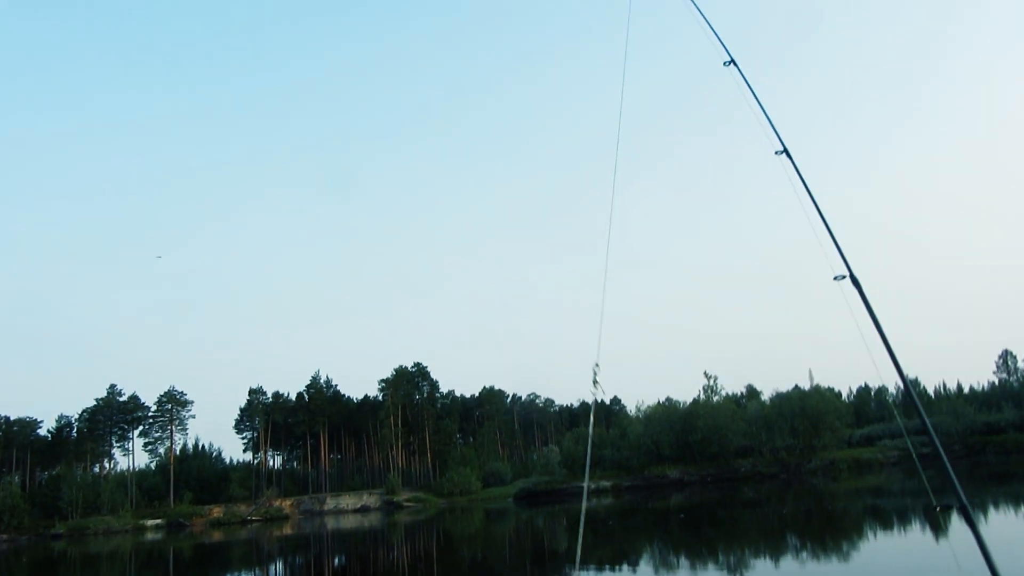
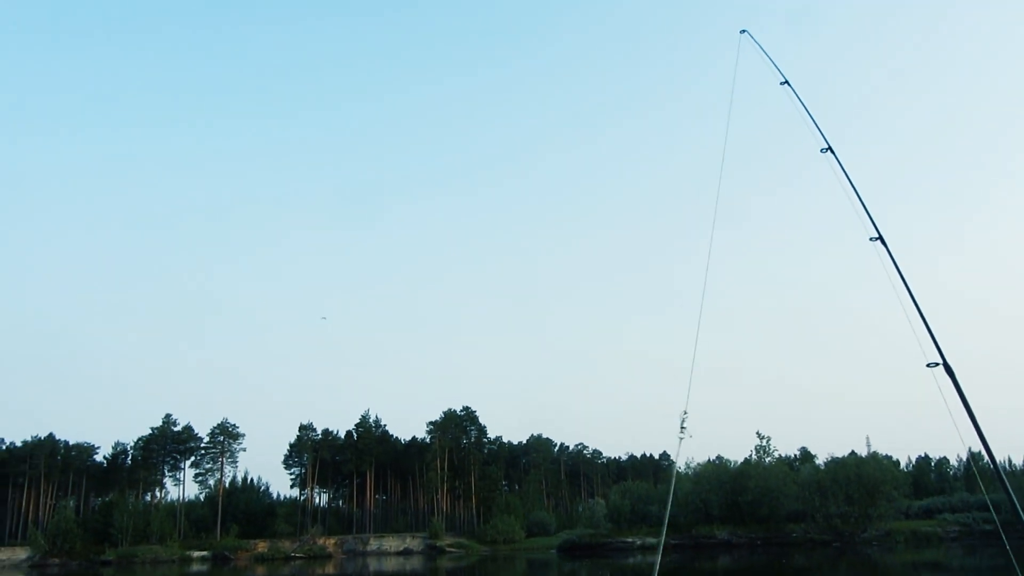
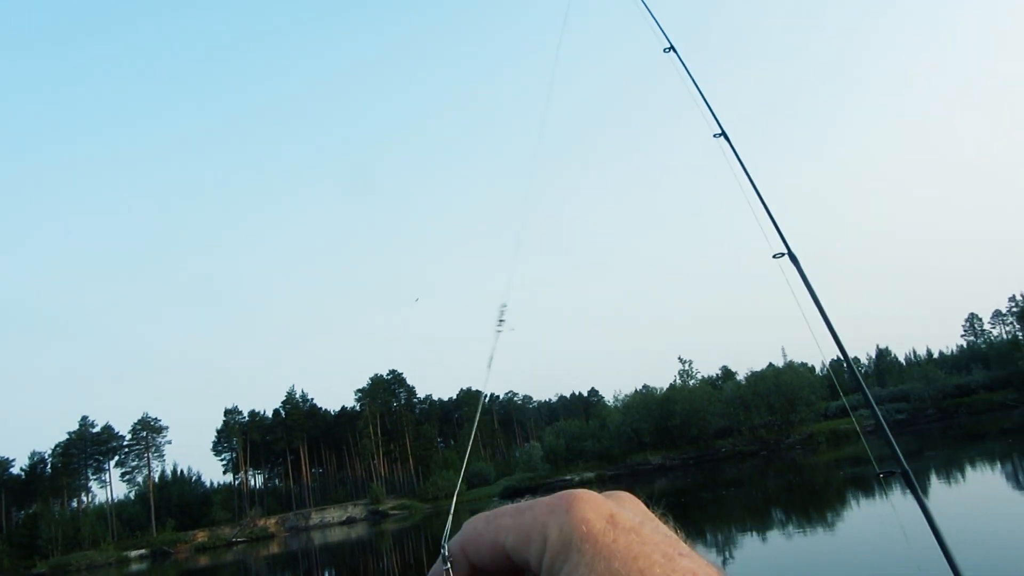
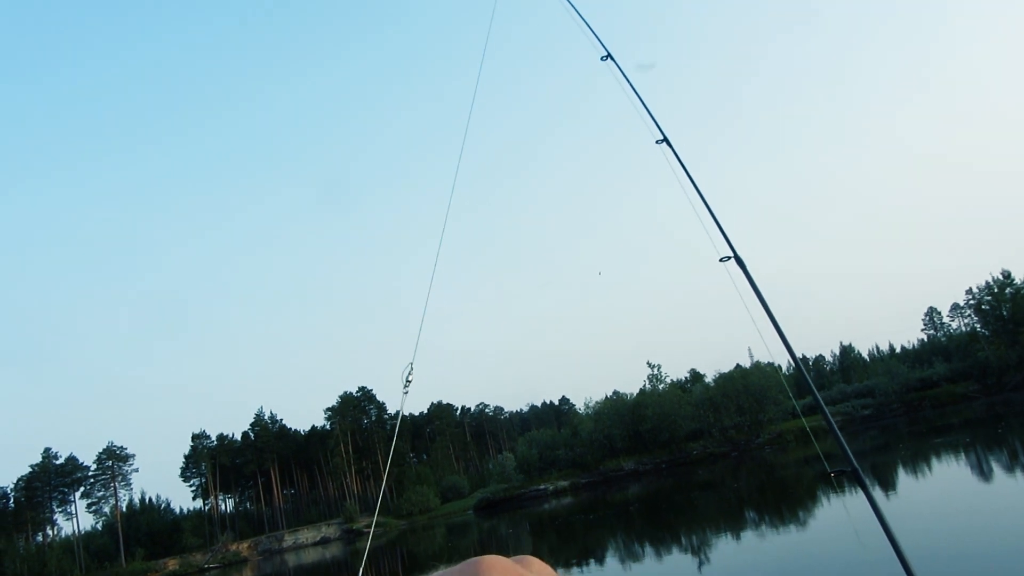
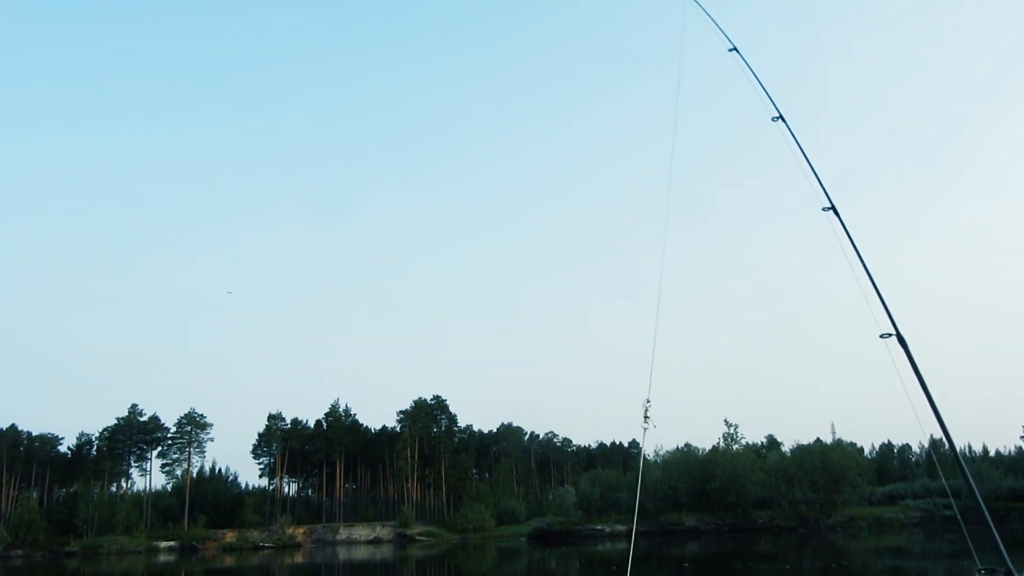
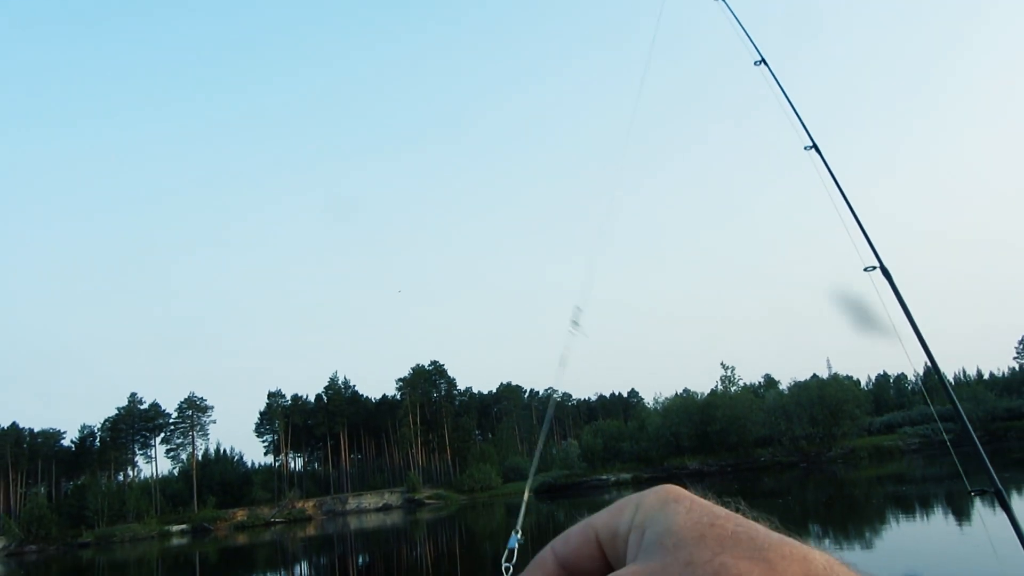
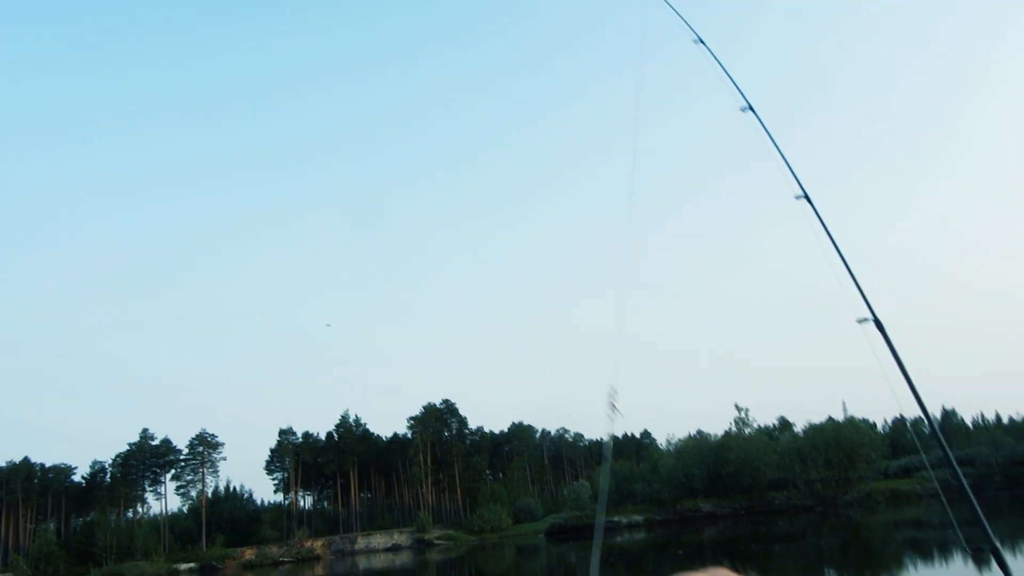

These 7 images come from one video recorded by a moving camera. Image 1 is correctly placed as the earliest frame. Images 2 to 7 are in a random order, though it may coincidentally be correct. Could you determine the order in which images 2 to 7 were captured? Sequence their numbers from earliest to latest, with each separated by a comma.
5, 2, 7, 6, 3, 4
